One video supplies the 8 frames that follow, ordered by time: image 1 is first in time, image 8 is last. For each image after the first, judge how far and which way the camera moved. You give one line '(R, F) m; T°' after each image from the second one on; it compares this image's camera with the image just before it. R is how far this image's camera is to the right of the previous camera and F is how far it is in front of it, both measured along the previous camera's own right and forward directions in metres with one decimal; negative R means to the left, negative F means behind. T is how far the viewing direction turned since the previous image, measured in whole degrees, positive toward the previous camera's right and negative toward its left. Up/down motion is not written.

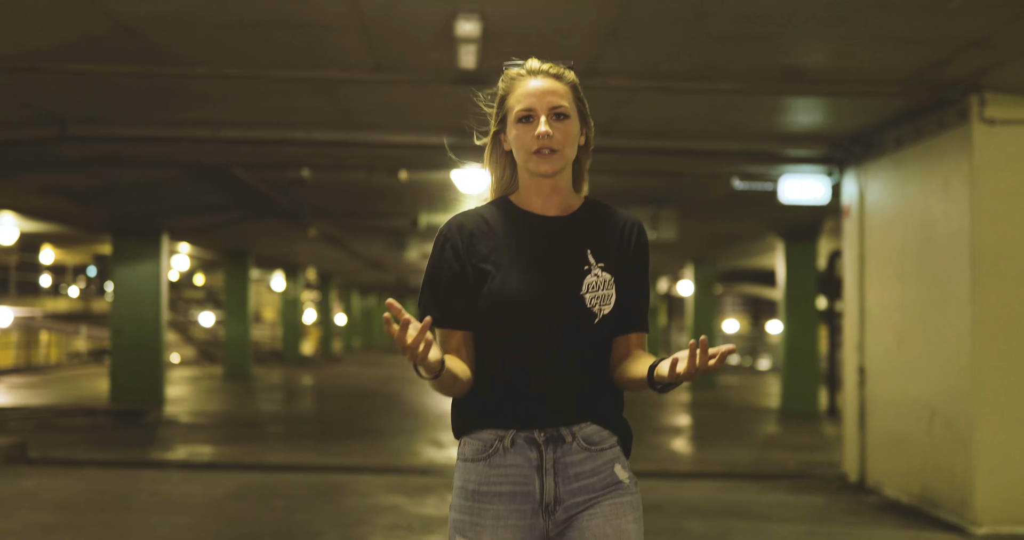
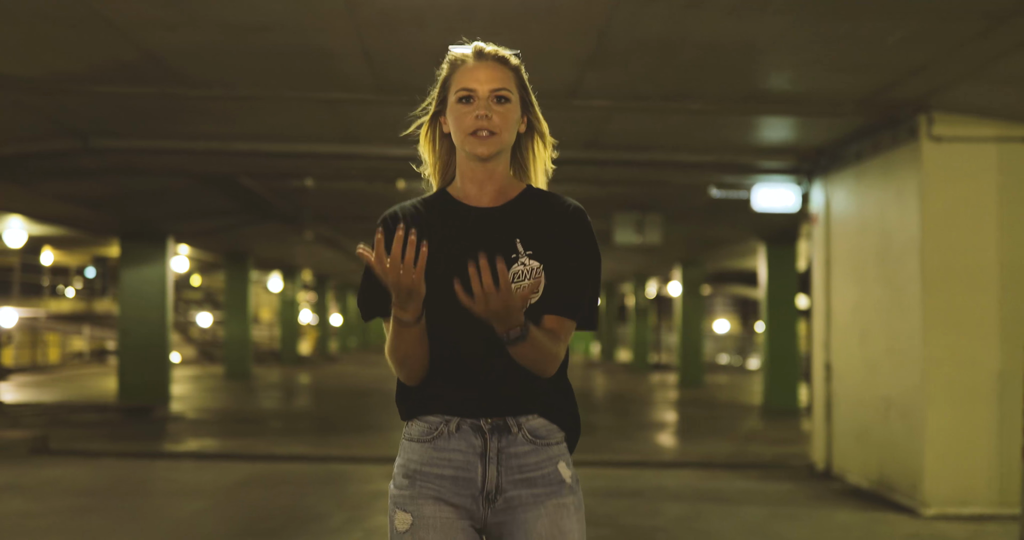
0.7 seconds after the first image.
(0.0, -0.7) m; 0°
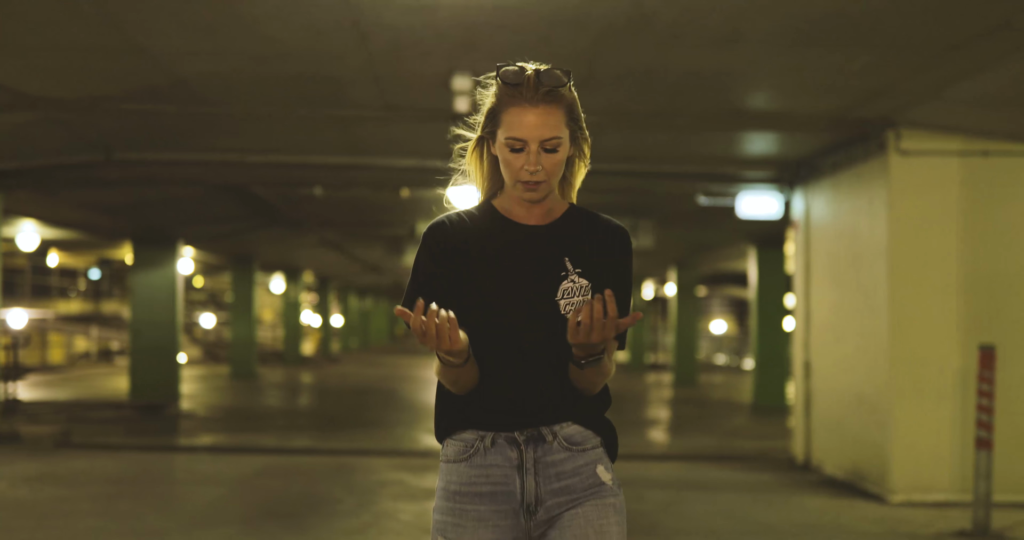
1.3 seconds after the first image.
(0.0, -0.6) m; 0°
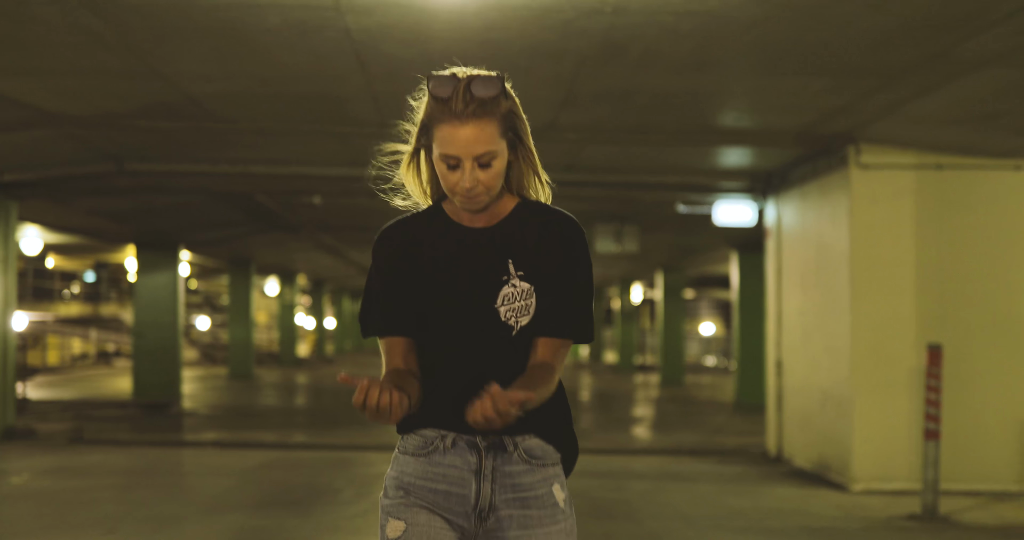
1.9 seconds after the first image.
(0.0, -0.6) m; 0°
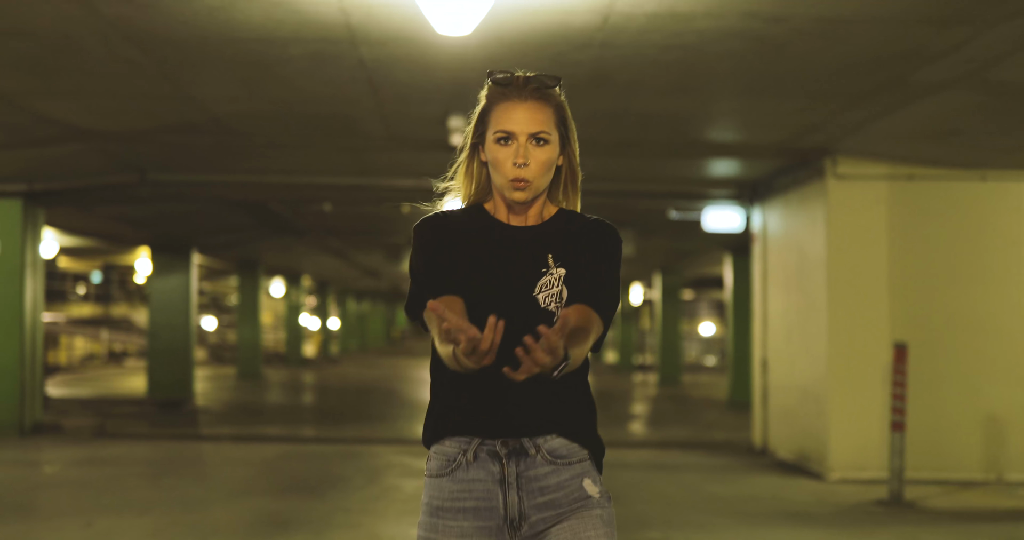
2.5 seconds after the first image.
(0.0, -0.7) m; 0°
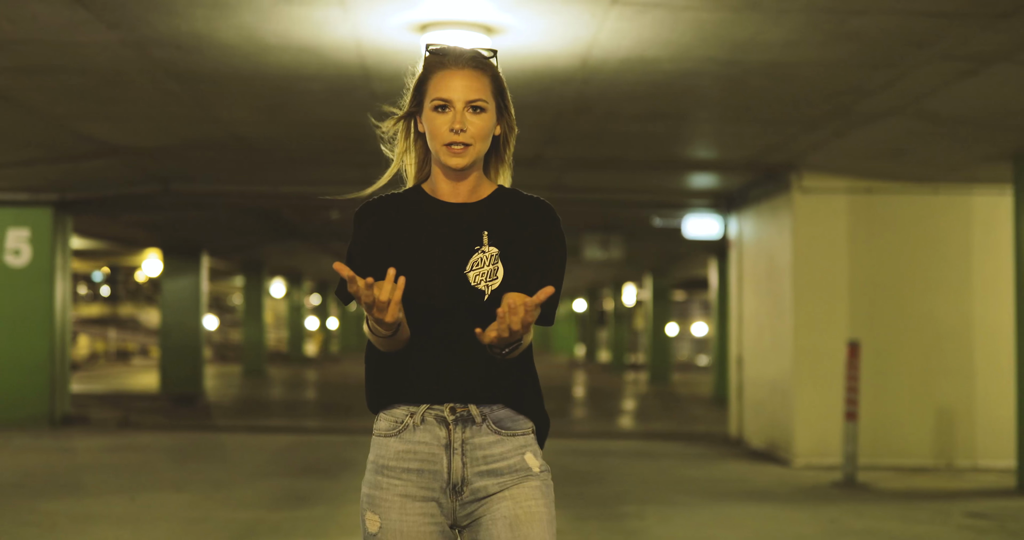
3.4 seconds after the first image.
(0.0, -1.0) m; 0°
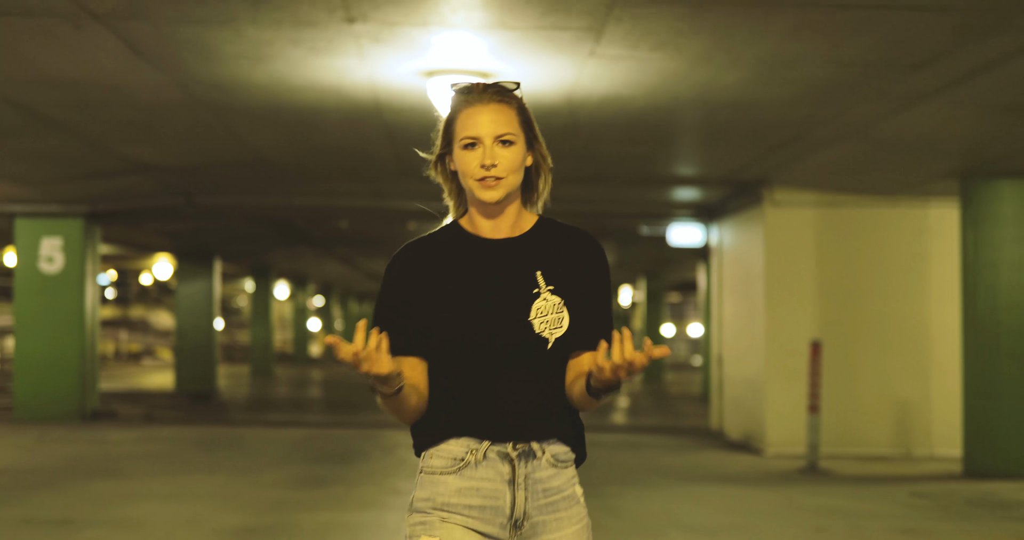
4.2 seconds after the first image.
(0.0, -1.0) m; 0°
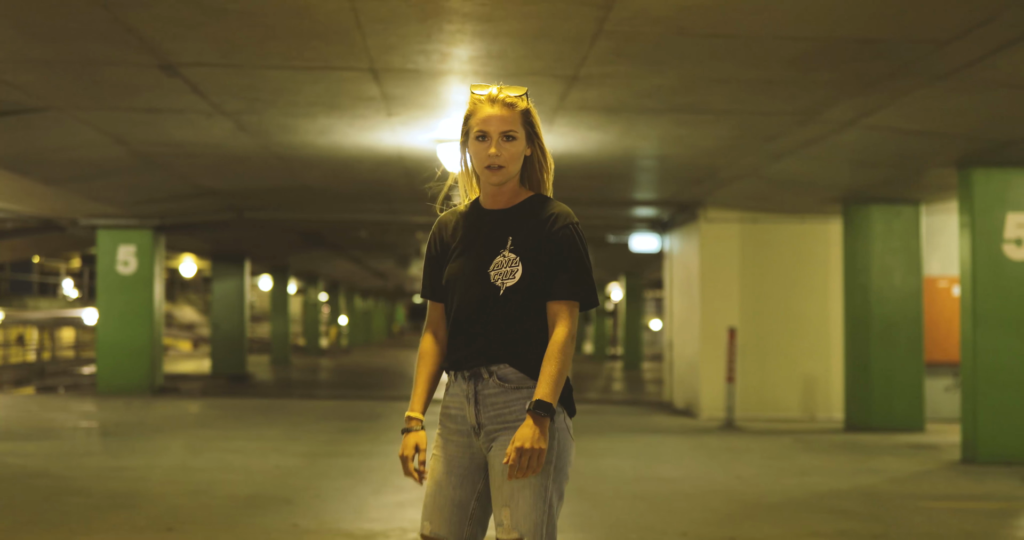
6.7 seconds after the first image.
(+0.1, -3.2) m; 0°
